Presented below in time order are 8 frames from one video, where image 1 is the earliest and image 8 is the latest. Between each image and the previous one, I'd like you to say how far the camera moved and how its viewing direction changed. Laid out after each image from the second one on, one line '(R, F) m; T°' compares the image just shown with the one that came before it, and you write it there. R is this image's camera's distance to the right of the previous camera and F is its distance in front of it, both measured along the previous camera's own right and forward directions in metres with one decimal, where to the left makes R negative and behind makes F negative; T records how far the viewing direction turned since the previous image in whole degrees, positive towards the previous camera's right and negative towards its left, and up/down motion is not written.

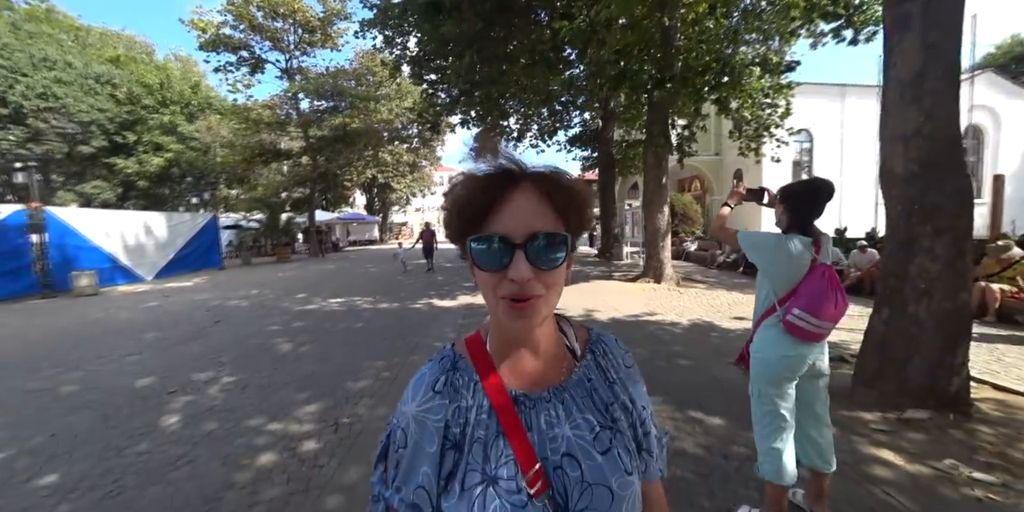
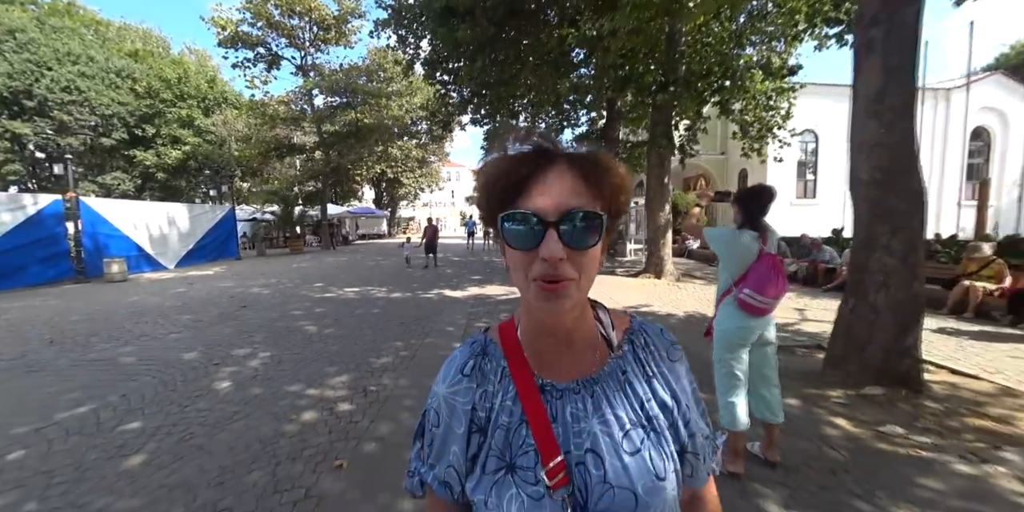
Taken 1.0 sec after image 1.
(0.0, -0.5) m; -1°
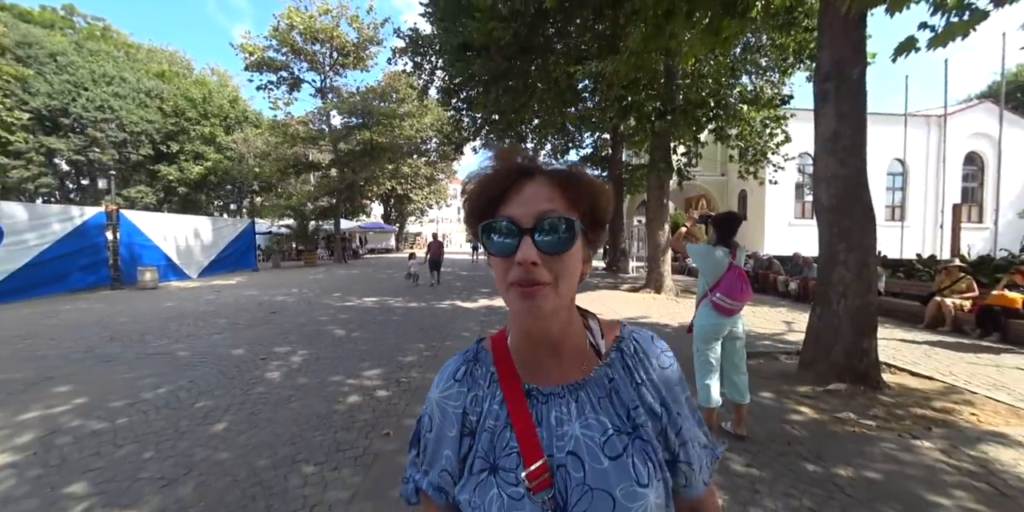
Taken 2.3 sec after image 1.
(-0.1, -0.7) m; -1°
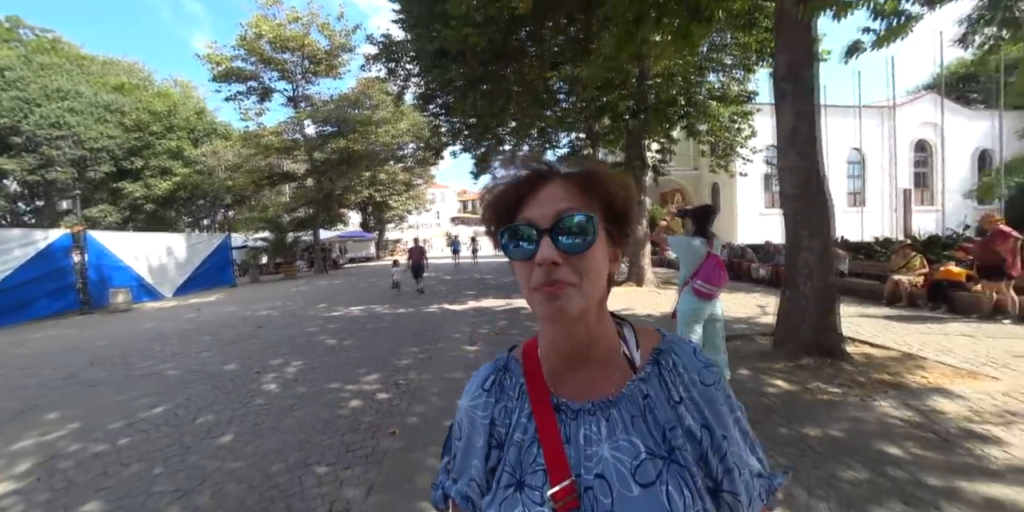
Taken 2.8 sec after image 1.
(-0.1, -0.2) m; +3°
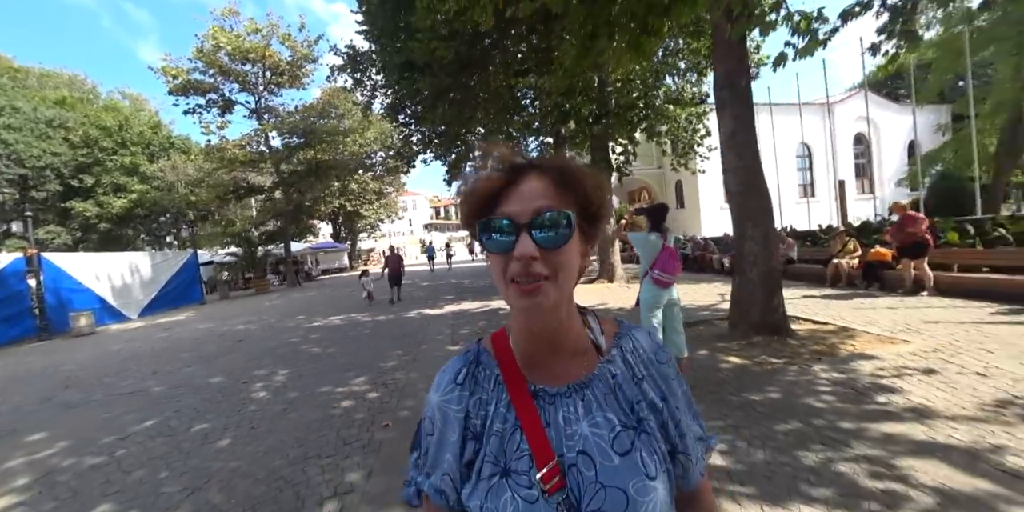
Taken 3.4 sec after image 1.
(0.0, -0.4) m; +4°
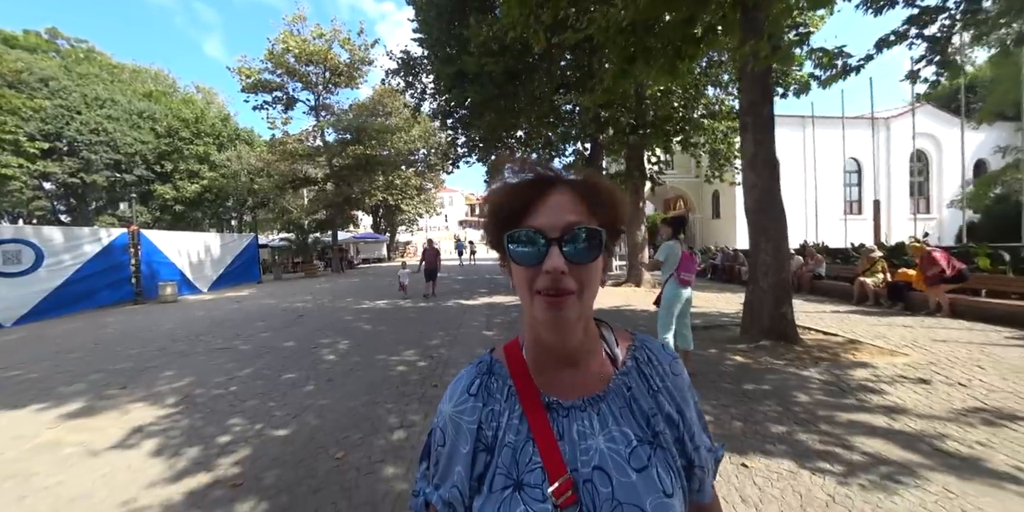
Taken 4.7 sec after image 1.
(0.0, -0.9) m; -5°
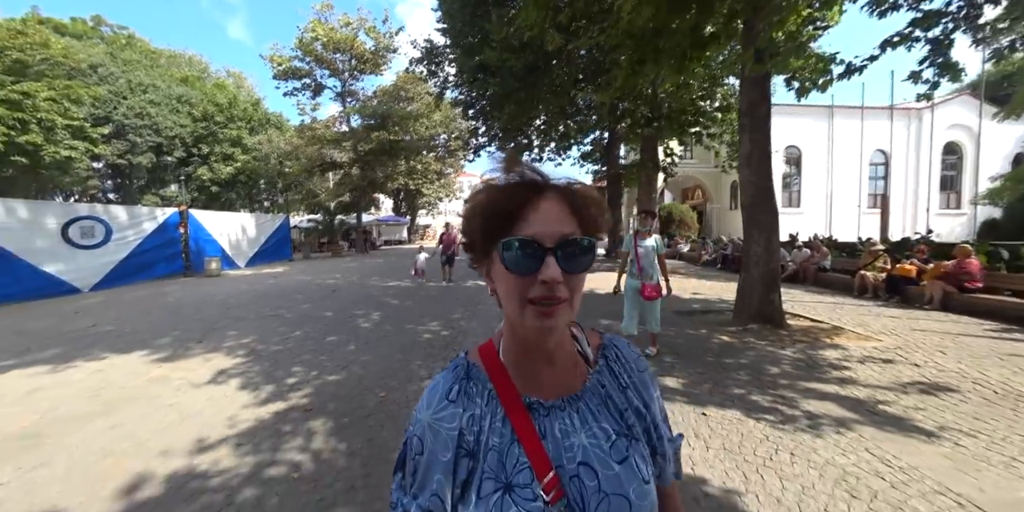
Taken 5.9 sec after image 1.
(+0.1, -0.8) m; -3°
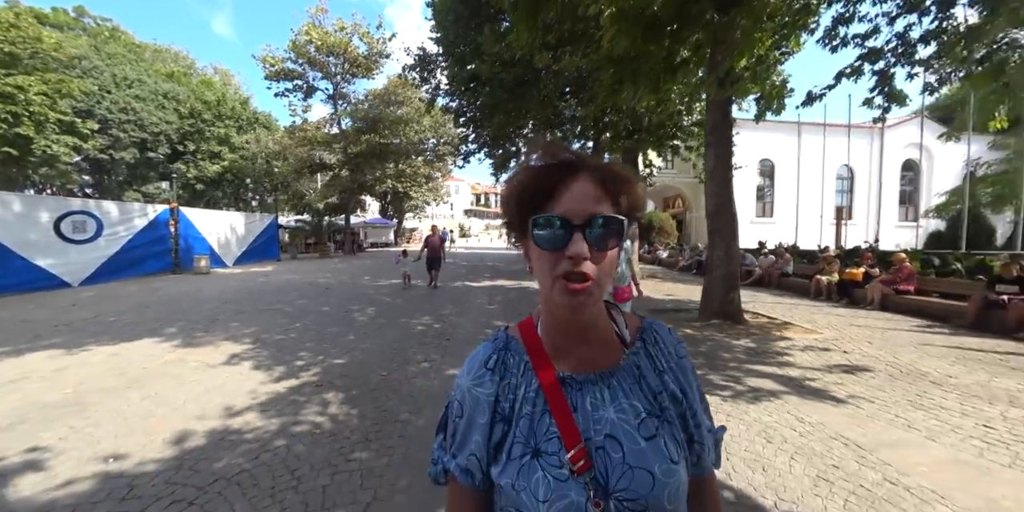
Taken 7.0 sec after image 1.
(0.0, -0.7) m; +2°
